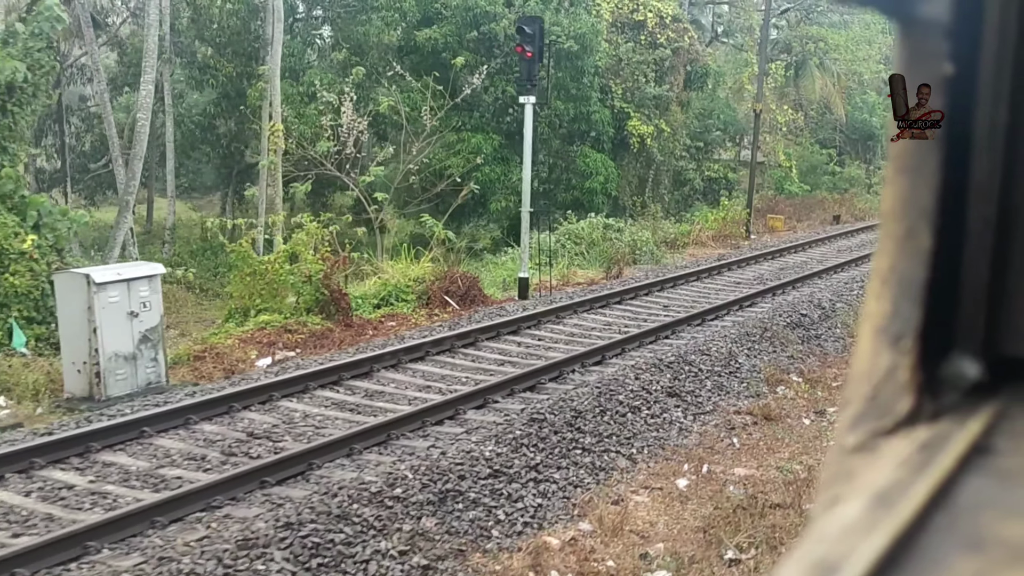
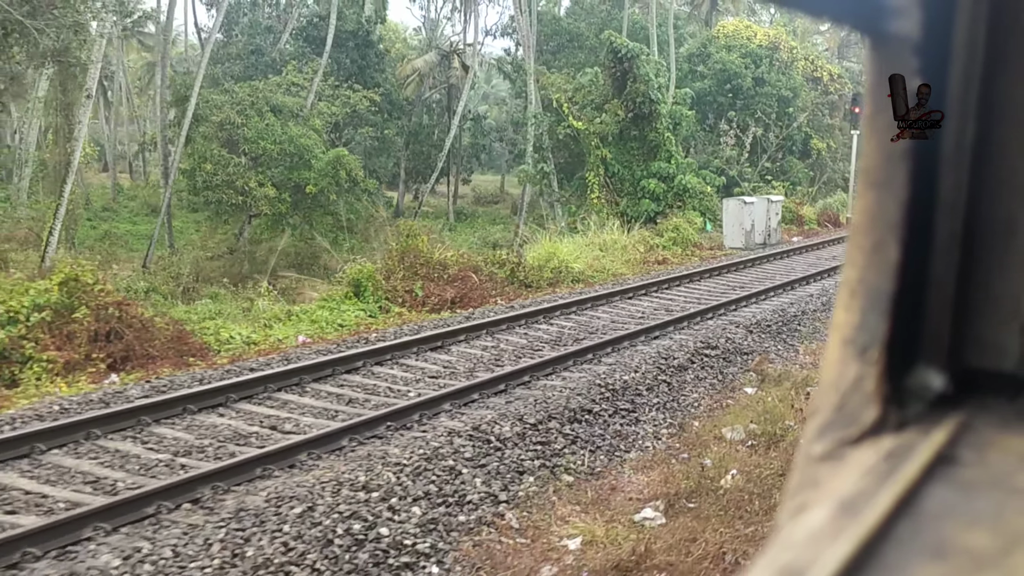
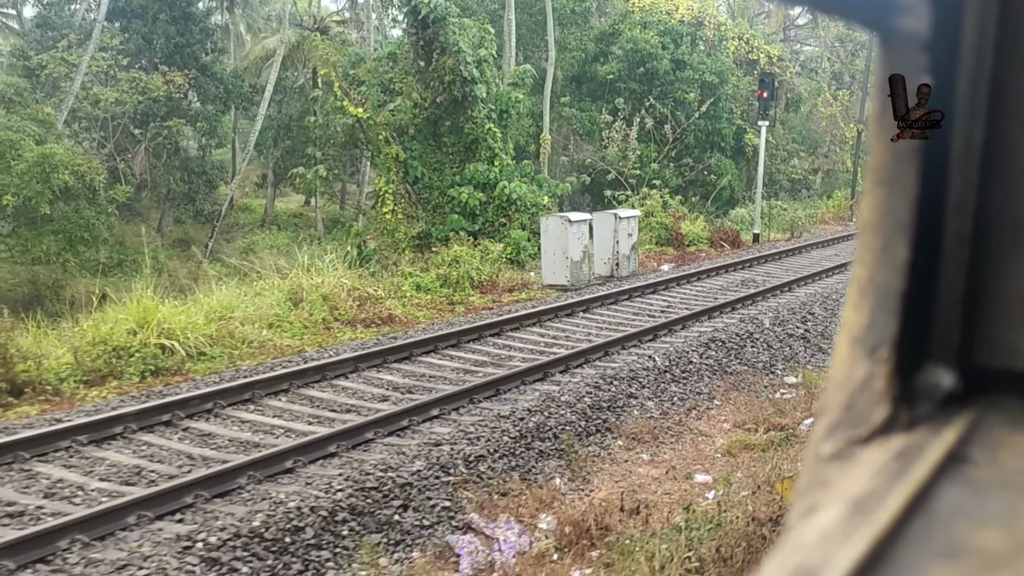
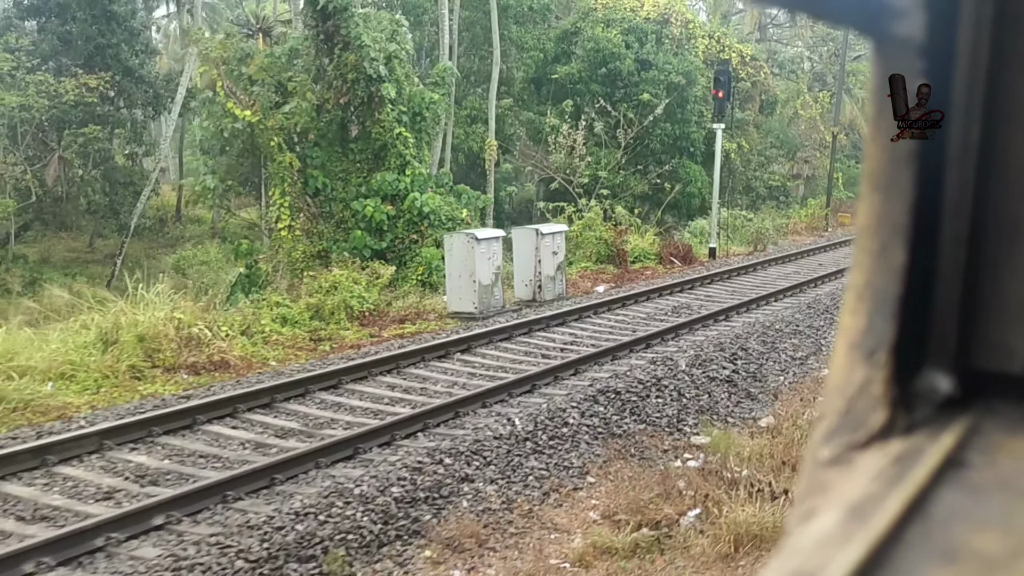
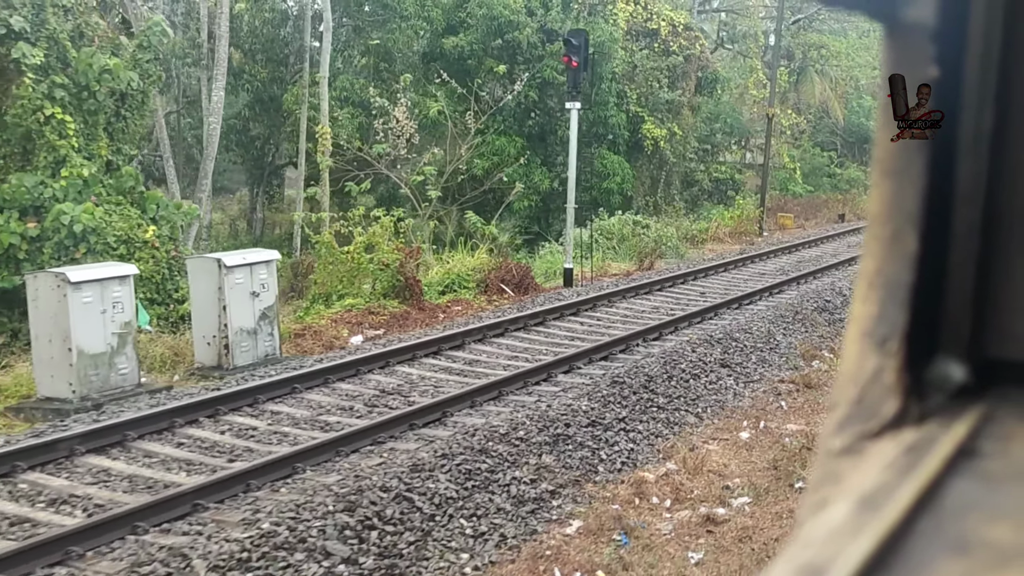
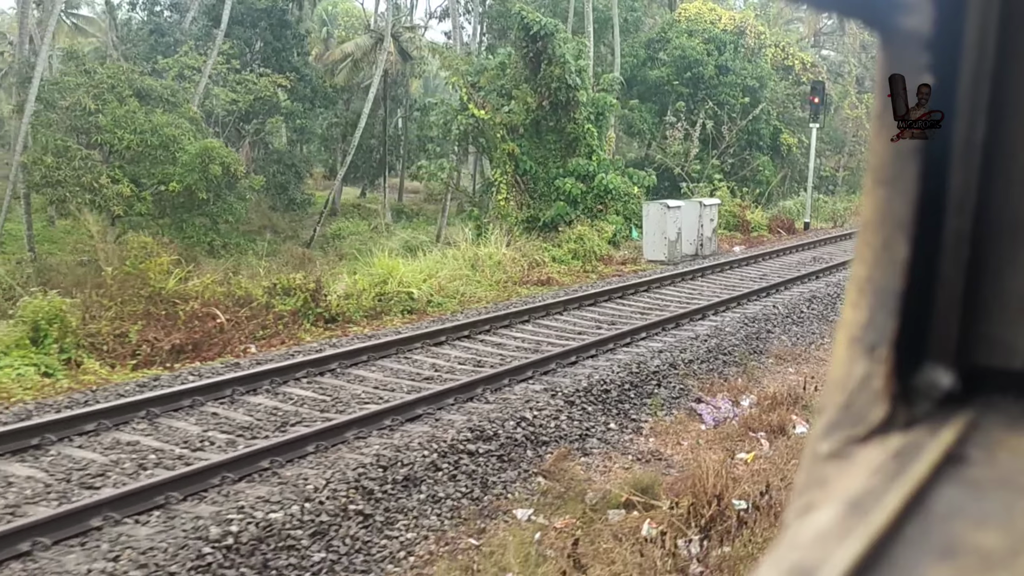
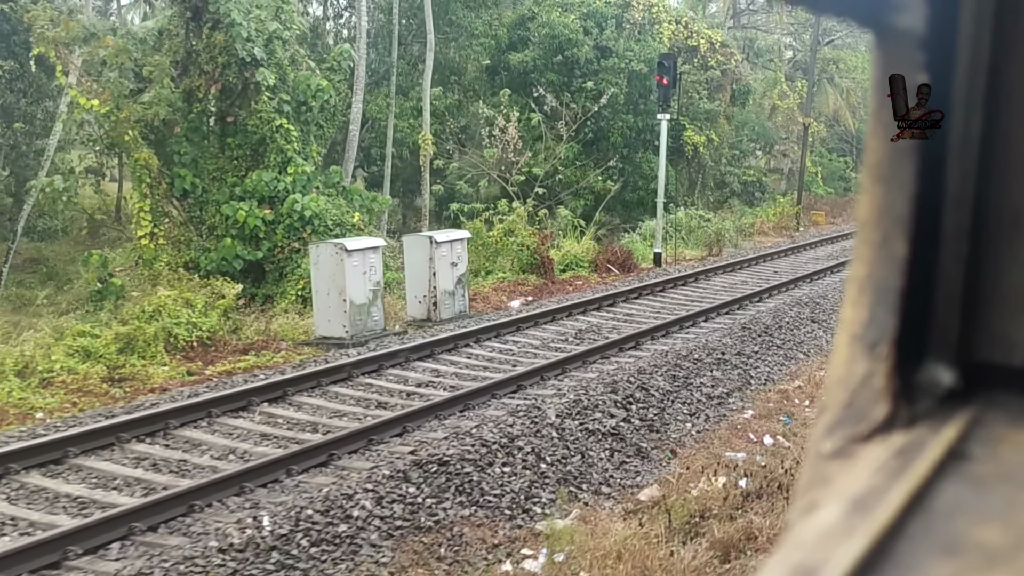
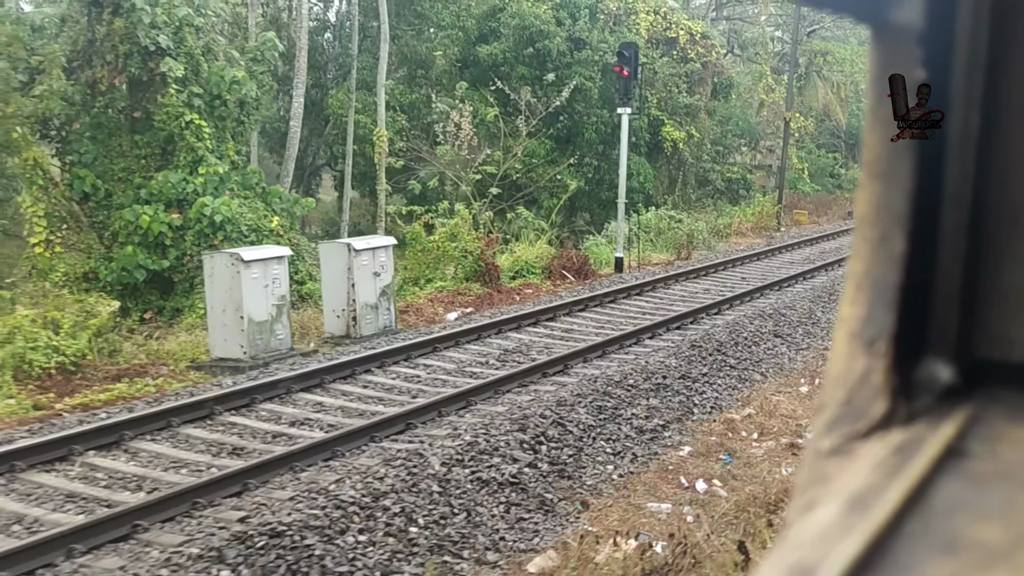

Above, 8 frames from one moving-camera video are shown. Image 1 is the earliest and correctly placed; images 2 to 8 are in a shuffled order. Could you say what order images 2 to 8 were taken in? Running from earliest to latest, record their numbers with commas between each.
5, 8, 7, 4, 3, 6, 2
